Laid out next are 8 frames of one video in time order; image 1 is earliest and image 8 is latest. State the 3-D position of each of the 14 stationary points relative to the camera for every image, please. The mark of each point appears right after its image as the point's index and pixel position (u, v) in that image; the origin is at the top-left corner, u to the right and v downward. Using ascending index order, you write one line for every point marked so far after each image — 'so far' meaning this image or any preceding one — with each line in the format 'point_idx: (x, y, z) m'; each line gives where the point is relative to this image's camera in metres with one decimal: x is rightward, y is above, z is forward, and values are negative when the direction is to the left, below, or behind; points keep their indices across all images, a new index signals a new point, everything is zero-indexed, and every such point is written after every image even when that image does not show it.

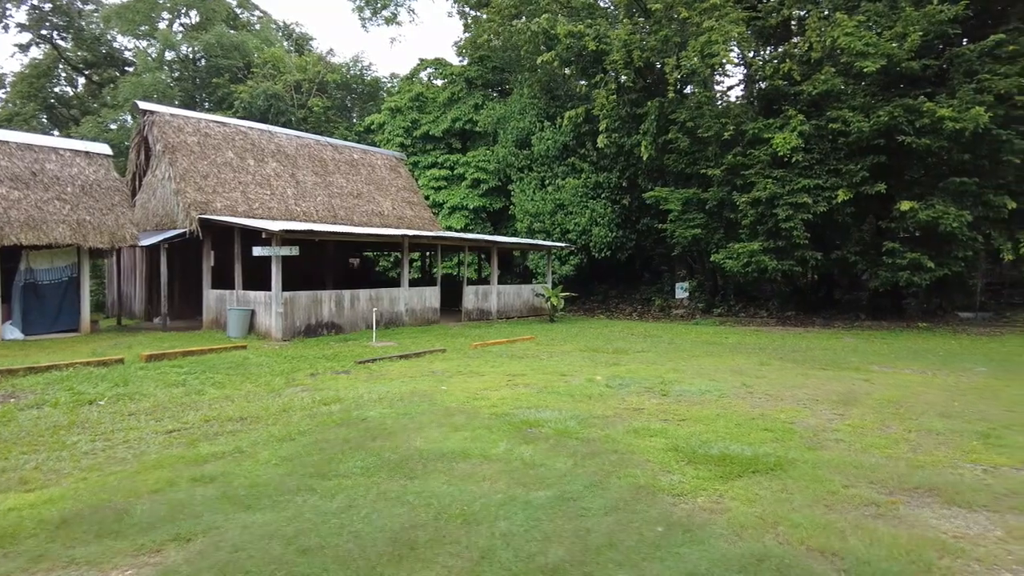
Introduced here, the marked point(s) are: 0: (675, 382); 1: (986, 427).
0: (+2.0, -1.2, +8.1) m
1: (+4.1, -1.2, +5.8) m
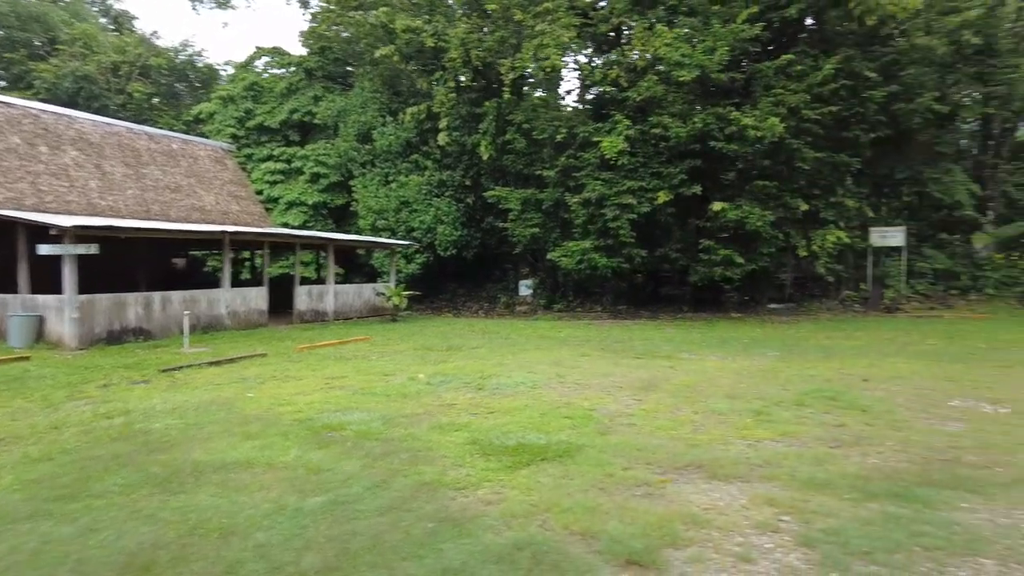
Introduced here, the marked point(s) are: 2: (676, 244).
0: (-0.2, -1.1, +8.2) m
1: (+2.4, -1.1, +6.4) m
2: (+4.0, +1.1, +16.1) m
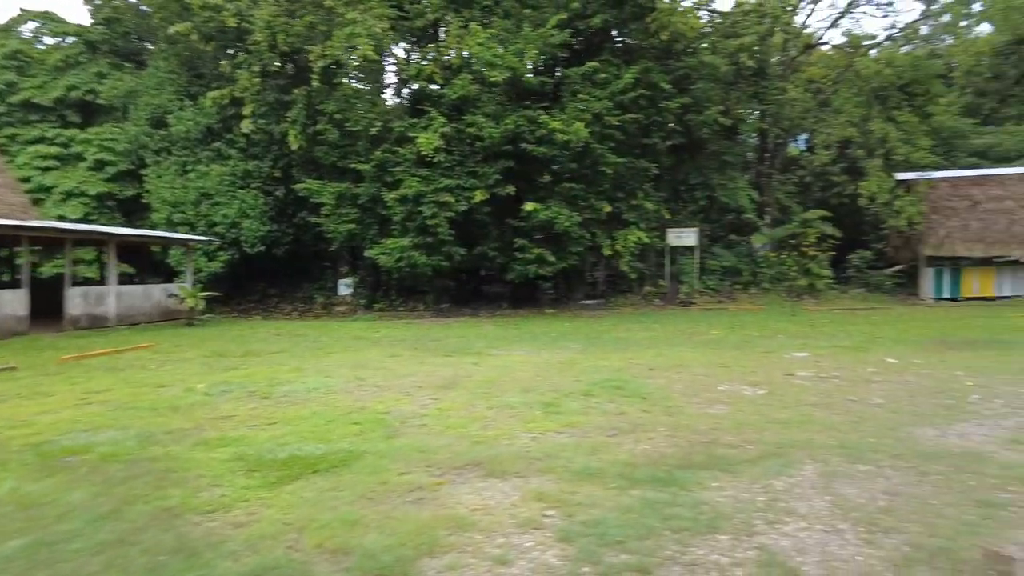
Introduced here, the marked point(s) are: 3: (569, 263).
0: (-2.6, -1.1, +7.6) m
1: (+0.4, -1.1, +6.5) m
2: (-0.5, +1.2, +16.3) m
3: (+1.4, +0.6, +16.1) m
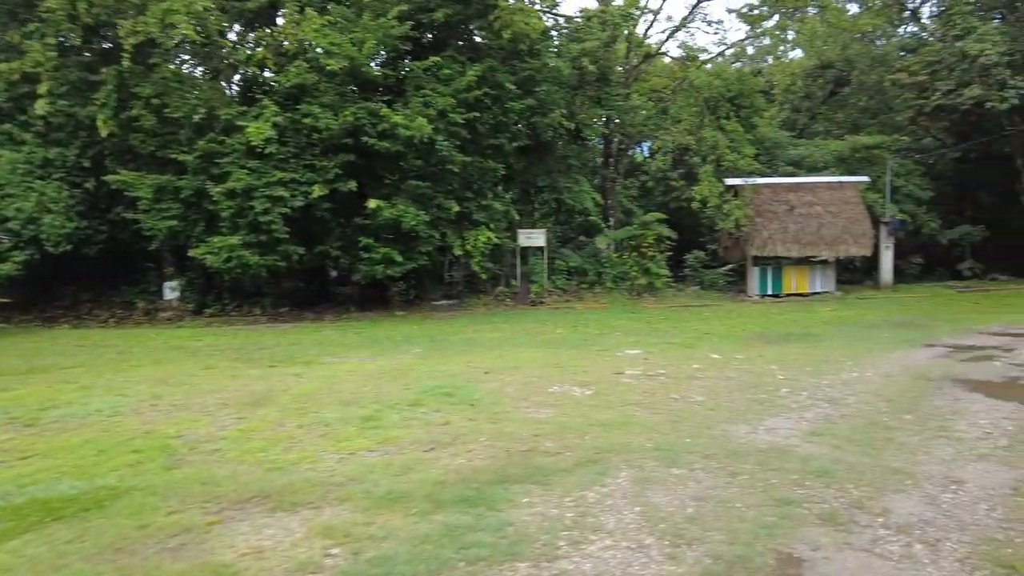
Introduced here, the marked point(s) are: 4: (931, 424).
0: (-4.4, -1.1, +6.5) m
1: (-1.2, -1.1, +6.0) m
2: (-4.1, +1.1, +15.4) m
3: (-2.2, +0.6, +15.6) m
4: (+3.3, -1.1, +5.2) m
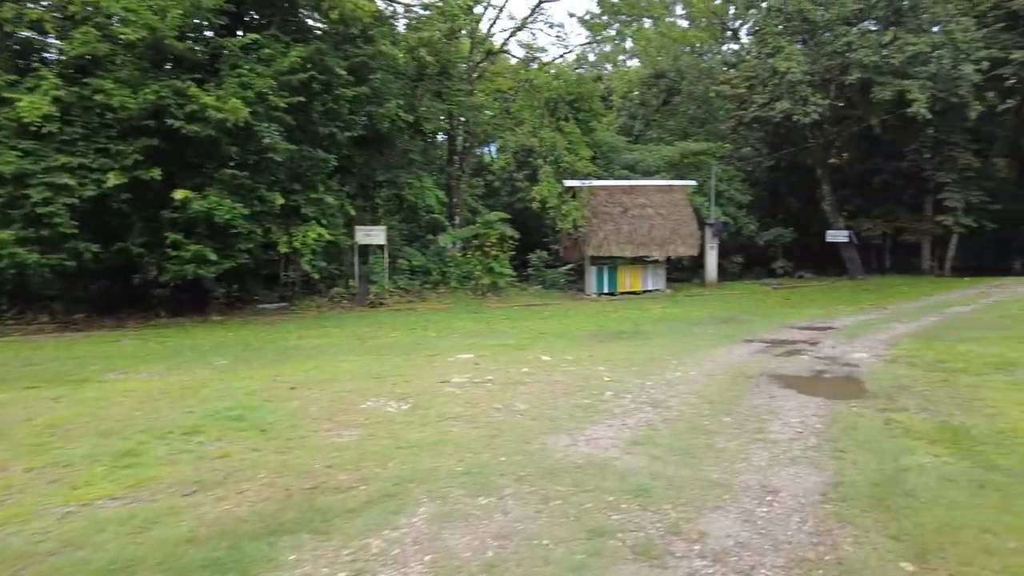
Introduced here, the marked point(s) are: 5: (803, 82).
0: (-5.9, -1.2, +4.7) m
1: (-2.8, -1.1, +4.9) m
2: (-7.6, +1.1, +13.5) m
3: (-5.8, +0.6, +14.1) m
4: (+1.8, -1.1, +5.1) m
5: (+8.4, +6.0, +19.2) m
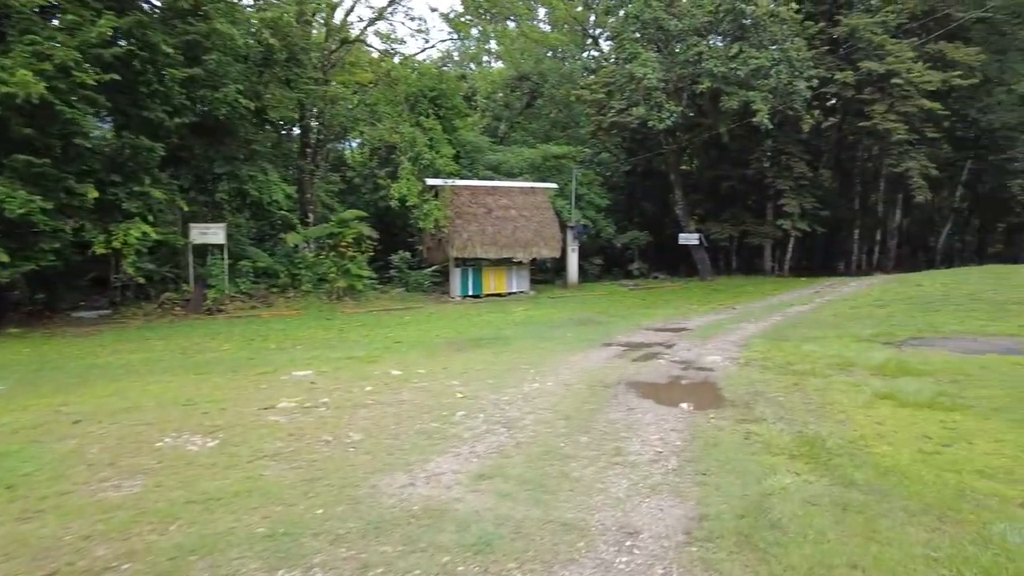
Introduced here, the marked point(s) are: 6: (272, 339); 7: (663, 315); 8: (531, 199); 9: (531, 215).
0: (-6.8, -1.3, +2.8) m
1: (-3.8, -1.2, +3.6) m
2: (-10.2, +0.9, +11.1) m
3: (-8.6, +0.4, +12.0) m
4: (+0.7, -1.1, +4.7) m
5: (+4.3, +5.9, +19.8) m
6: (-4.0, -0.9, +11.3) m
7: (+3.2, -0.6, +14.2) m
8: (+0.6, +2.7, +19.9) m
9: (+0.5, +2.2, +19.6) m
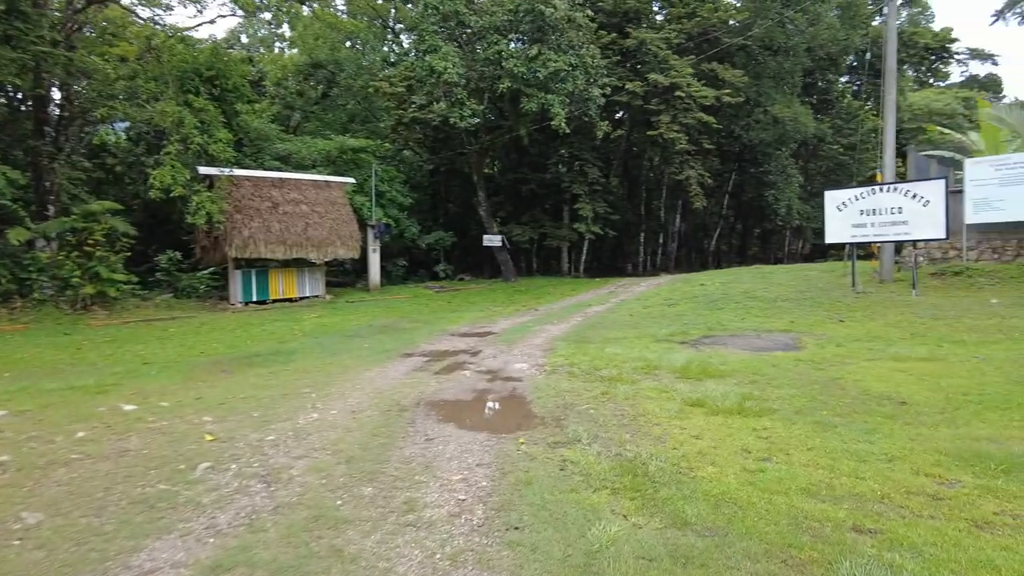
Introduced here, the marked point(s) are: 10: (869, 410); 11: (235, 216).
0: (-7.3, -1.4, -0.3) m
1: (-4.6, -1.3, +1.4) m
2: (-12.9, +0.7, +6.7) m
3: (-11.6, +0.2, +8.1) m
4: (-0.6, -1.2, +3.7) m
5: (-1.5, +5.9, +19.2) m
6: (-7.0, -1.0, +8.7) m
7: (-0.9, -0.6, +13.5) m
8: (-5.1, +2.6, +18.2) m
9: (-5.0, +2.1, +17.9) m
10: (+3.0, -1.0, +5.6) m
11: (-6.7, +1.7, +16.2) m
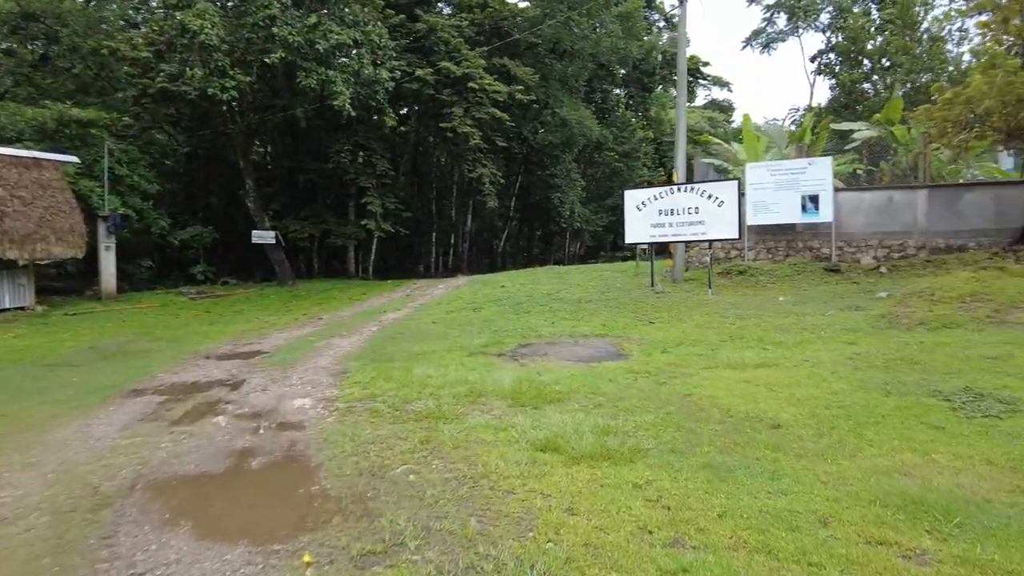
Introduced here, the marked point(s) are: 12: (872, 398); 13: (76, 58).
0: (-6.3, -1.6, -4.2) m
1: (-4.2, -1.4, -1.8) m
2: (-13.9, +0.5, +0.7) m
3: (-13.0, 0.0, +2.4) m
4: (-1.2, -1.2, +1.6) m
5: (-7.0, +5.7, +16.1) m
6: (-8.8, -1.2, +4.4) m
7: (-4.5, -0.7, +10.9) m
8: (-10.1, +2.4, +14.0) m
9: (-9.9, +1.9, +13.8) m
10: (+1.6, -1.0, +4.6) m
11: (-10.9, +1.5, +11.6) m
12: (+3.1, -0.9, +5.7) m
13: (-12.4, +6.7, +19.1) m
